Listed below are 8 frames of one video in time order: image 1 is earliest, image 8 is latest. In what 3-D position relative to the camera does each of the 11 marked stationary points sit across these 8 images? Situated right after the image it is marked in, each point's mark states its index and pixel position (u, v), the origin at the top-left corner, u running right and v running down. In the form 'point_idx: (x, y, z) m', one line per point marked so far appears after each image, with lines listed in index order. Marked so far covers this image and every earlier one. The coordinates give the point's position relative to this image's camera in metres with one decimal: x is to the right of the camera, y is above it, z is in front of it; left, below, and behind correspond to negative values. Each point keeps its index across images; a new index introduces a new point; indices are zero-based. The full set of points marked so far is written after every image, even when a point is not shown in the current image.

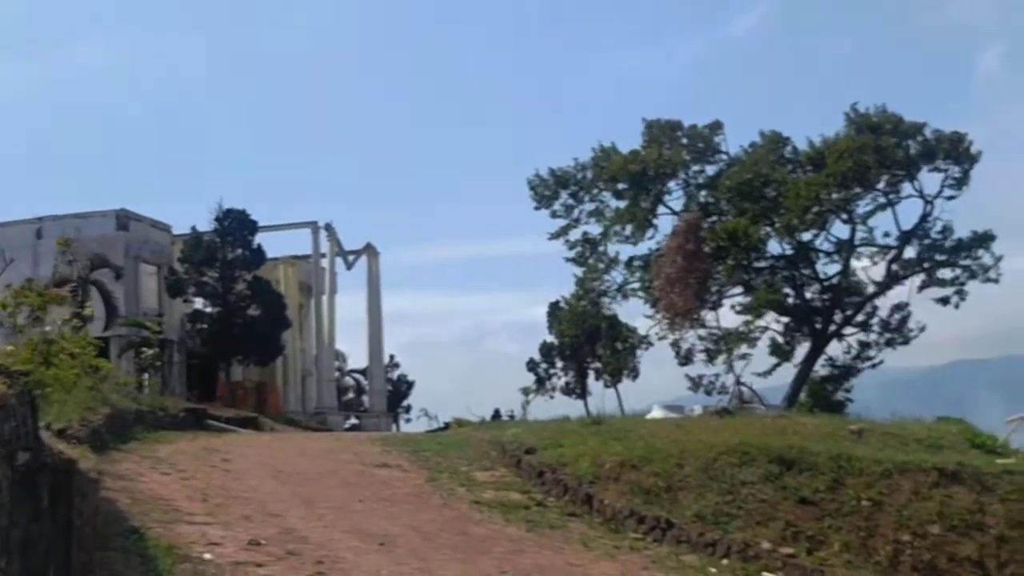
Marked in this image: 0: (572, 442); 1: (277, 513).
0: (+1.0, -2.6, +18.5) m
1: (-2.9, -2.8, +13.4) m
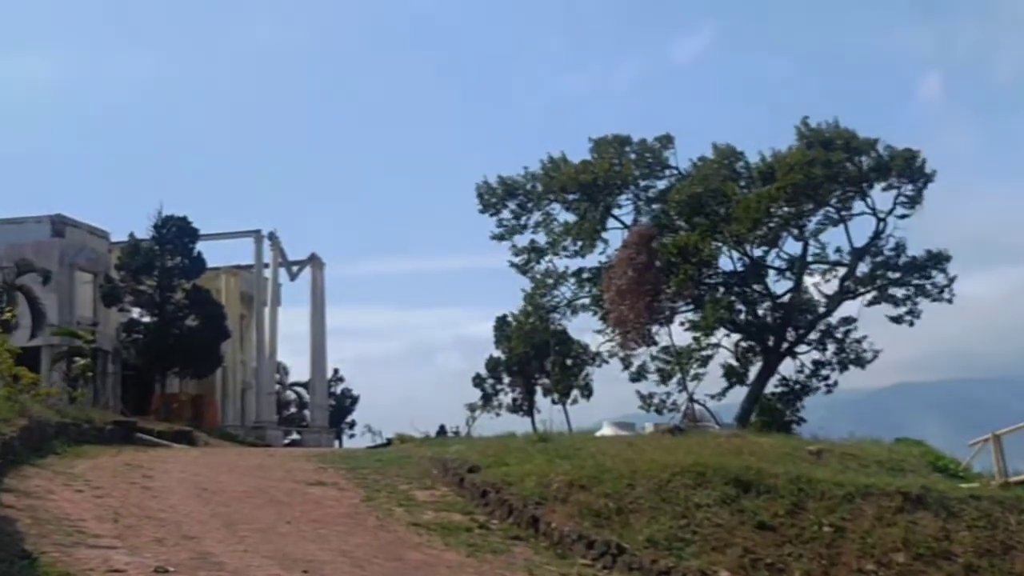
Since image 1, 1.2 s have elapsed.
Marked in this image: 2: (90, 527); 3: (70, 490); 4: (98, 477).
0: (+0.1, -2.8, +17.6) m
1: (-3.6, -2.8, +12.3) m
2: (-4.5, -2.6, +11.7) m
3: (-5.9, -2.7, +14.5) m
4: (-6.2, -2.9, +16.3) m
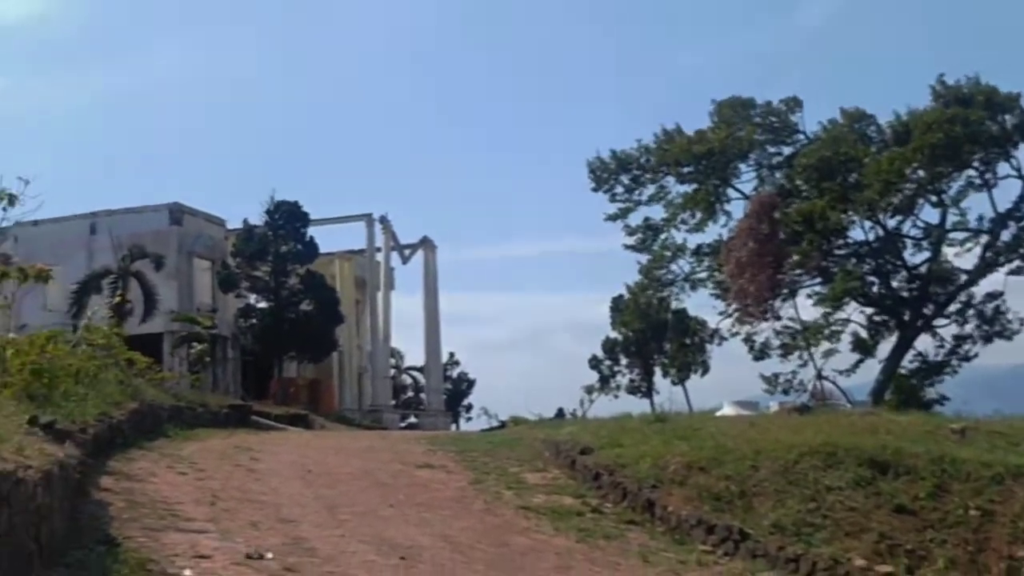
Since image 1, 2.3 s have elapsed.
0: (+1.8, -2.4, +16.7) m
1: (-2.4, -2.5, +11.8) m
2: (-3.4, -2.3, +11.3) m
3: (-4.4, -2.4, +14.2) m
4: (-4.6, -2.6, +16.1) m
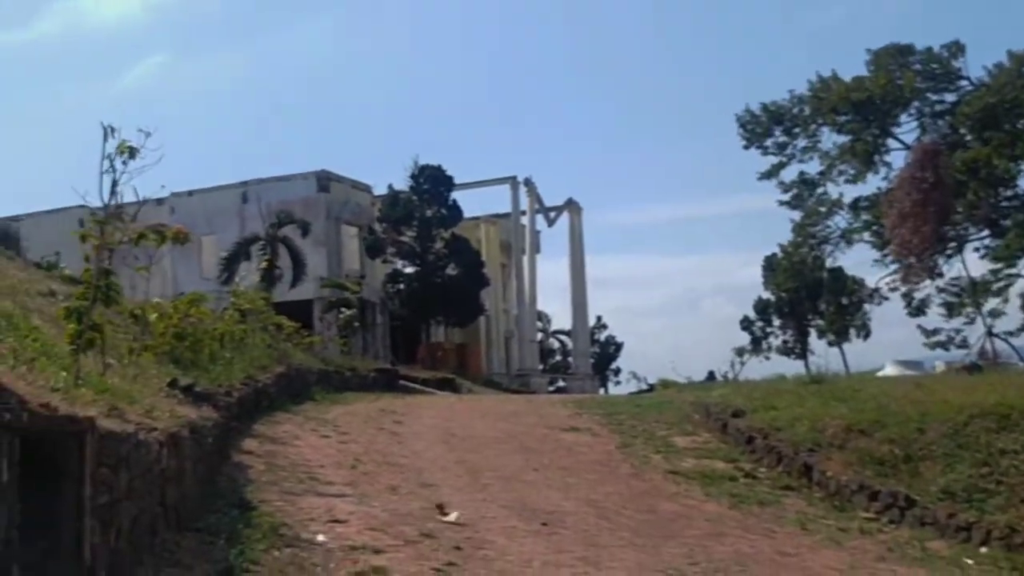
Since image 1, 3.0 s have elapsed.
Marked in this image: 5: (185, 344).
0: (+4.0, -1.7, +15.7) m
1: (-0.8, -2.1, +11.5) m
2: (-1.9, -1.9, +11.1) m
3: (-2.6, -1.9, +14.2) m
4: (-2.4, -2.0, +16.0) m
5: (-4.1, -0.7, +13.5) m
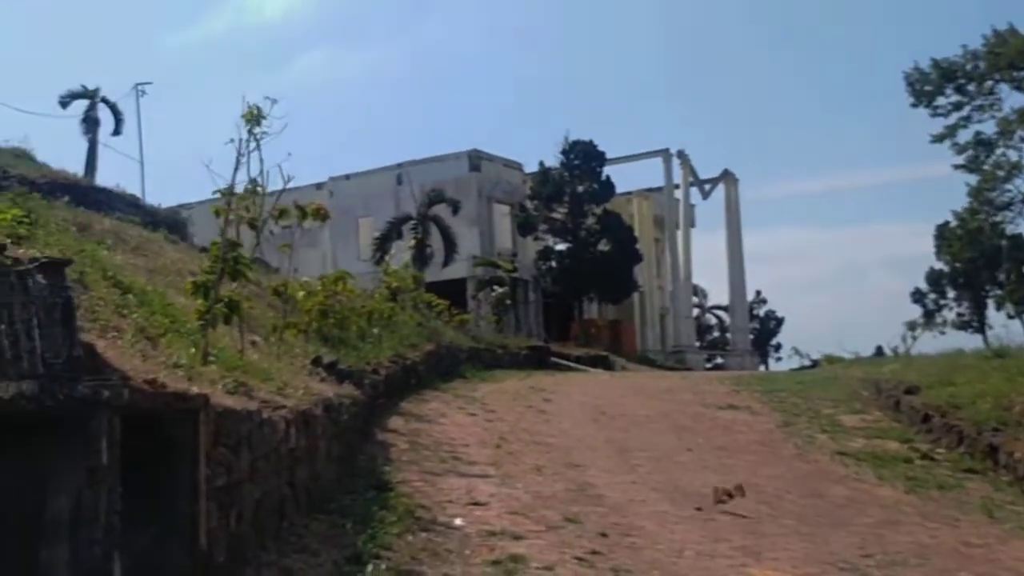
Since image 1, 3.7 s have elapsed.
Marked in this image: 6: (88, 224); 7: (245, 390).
0: (+6.1, -1.2, +14.5) m
1: (+0.7, -1.8, +11.0) m
2: (-0.4, -1.6, +10.8) m
3: (-0.6, -1.6, +13.9) m
4: (-0.2, -1.6, +15.7) m
5: (-2.3, -0.4, +13.5) m
6: (-5.8, +0.8, +14.8) m
7: (-1.6, -0.6, +6.4) m
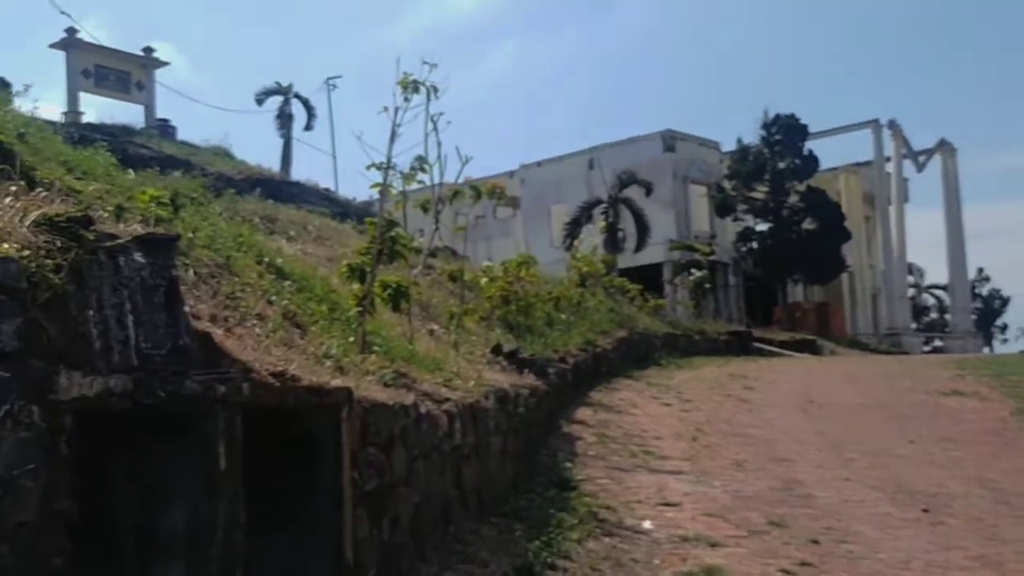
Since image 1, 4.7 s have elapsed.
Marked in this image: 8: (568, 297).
0: (+8.4, -0.8, +12.4) m
1: (+2.5, -1.6, +10.0) m
2: (+1.4, -1.5, +9.9) m
3: (+1.8, -1.4, +13.1) m
4: (+2.5, -1.4, +14.8) m
5: (0.0, -0.2, +12.9) m
6: (-3.2, +0.9, +14.8) m
7: (-0.6, -0.5, +5.8) m
8: (+0.9, -0.1, +16.6) m
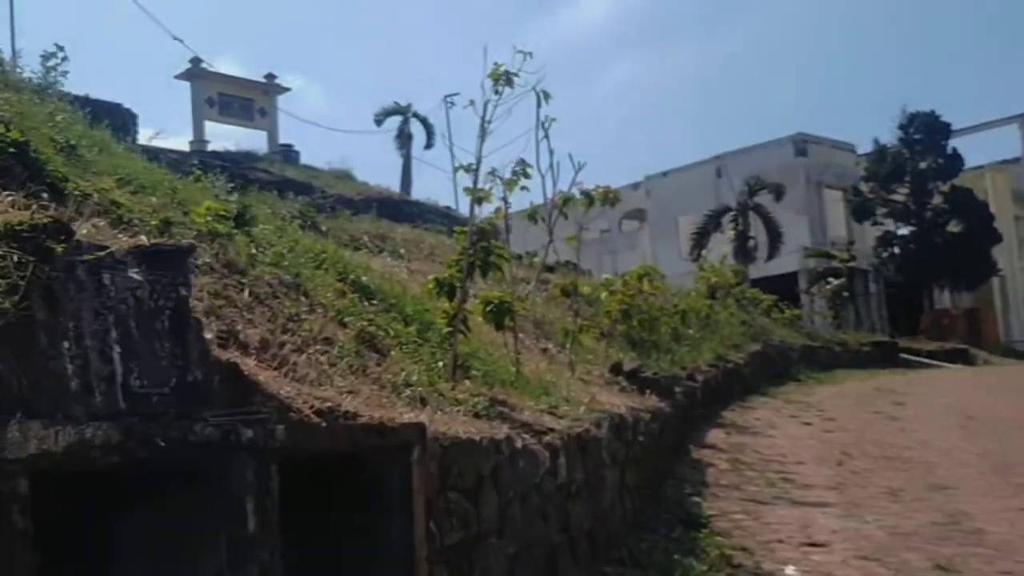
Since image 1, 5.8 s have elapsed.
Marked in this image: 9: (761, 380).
0: (+9.7, -0.7, +10.6) m
1: (+3.5, -1.6, +8.8) m
2: (+2.4, -1.5, +8.9) m
3: (+3.2, -1.5, +12.0) m
4: (+4.1, -1.5, +13.6) m
5: (+1.4, -0.4, +12.1) m
6: (-1.6, +0.7, +14.4) m
7: (-0.1, -0.6, +5.1) m
8: (+2.6, -0.3, +15.6) m
9: (+3.6, -1.3, +15.9) m
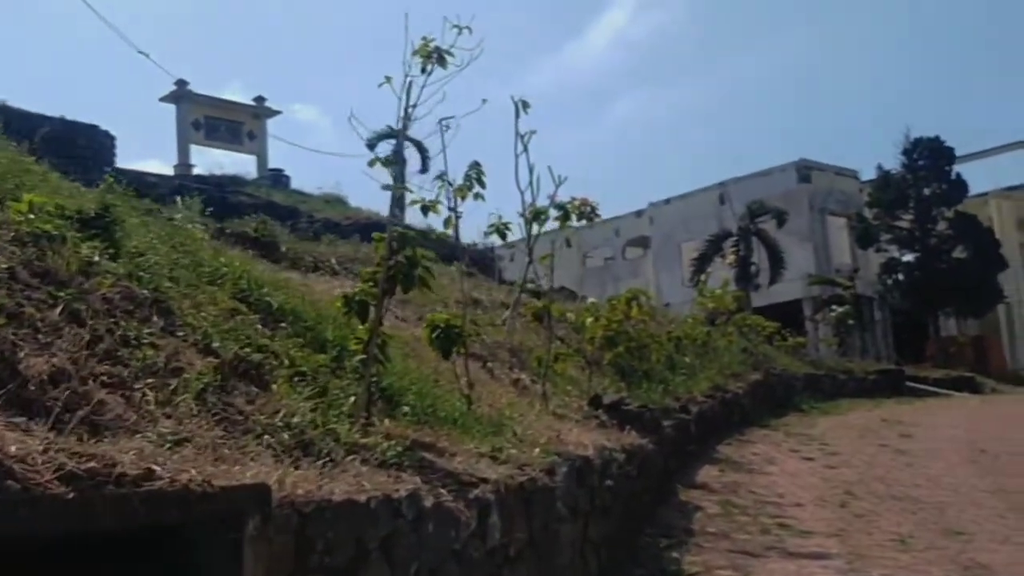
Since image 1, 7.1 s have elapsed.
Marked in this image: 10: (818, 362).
0: (+9.4, -0.9, +9.5) m
1: (+3.3, -1.8, +7.8) m
2: (+2.1, -1.7, +7.9) m
3: (+2.9, -1.7, +11.0) m
4: (+3.8, -1.8, +12.5) m
5: (+1.1, -0.6, +11.1) m
6: (-1.9, +0.3, +13.4) m
7: (-0.4, -0.6, +4.1) m
8: (+2.4, -0.7, +14.6) m
9: (+3.4, -1.7, +14.9) m
10: (+5.6, -1.4, +19.9) m
